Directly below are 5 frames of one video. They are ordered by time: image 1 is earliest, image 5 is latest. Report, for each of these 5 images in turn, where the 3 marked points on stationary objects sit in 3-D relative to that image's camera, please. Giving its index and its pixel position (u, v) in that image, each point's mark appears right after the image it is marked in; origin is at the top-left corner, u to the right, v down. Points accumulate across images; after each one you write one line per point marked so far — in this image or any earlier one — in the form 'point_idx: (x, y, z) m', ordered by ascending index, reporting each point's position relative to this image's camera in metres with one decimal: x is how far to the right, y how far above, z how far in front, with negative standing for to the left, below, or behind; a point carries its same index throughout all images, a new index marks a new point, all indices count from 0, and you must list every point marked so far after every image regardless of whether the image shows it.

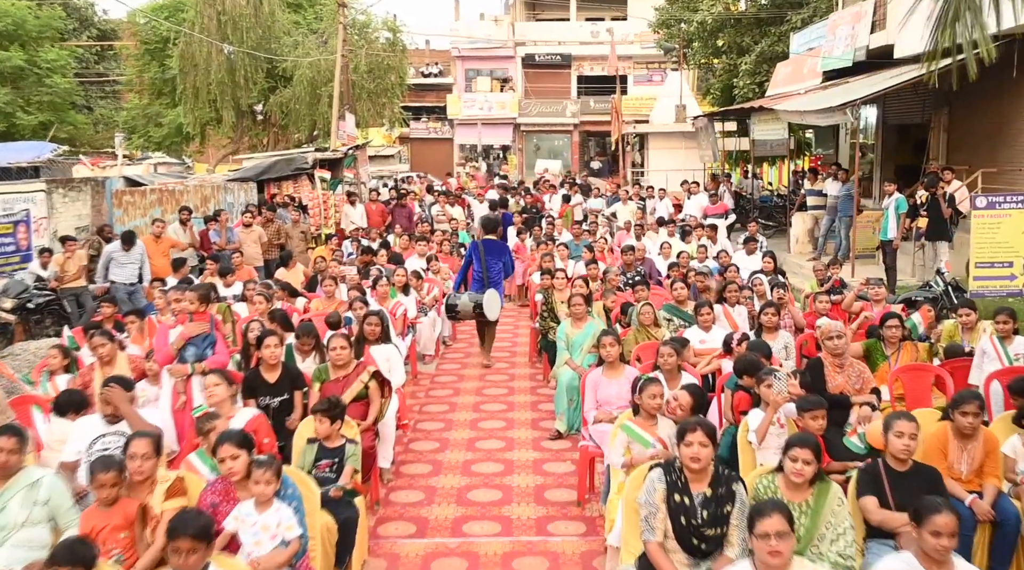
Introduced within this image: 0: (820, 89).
0: (+5.7, +3.6, +17.4) m
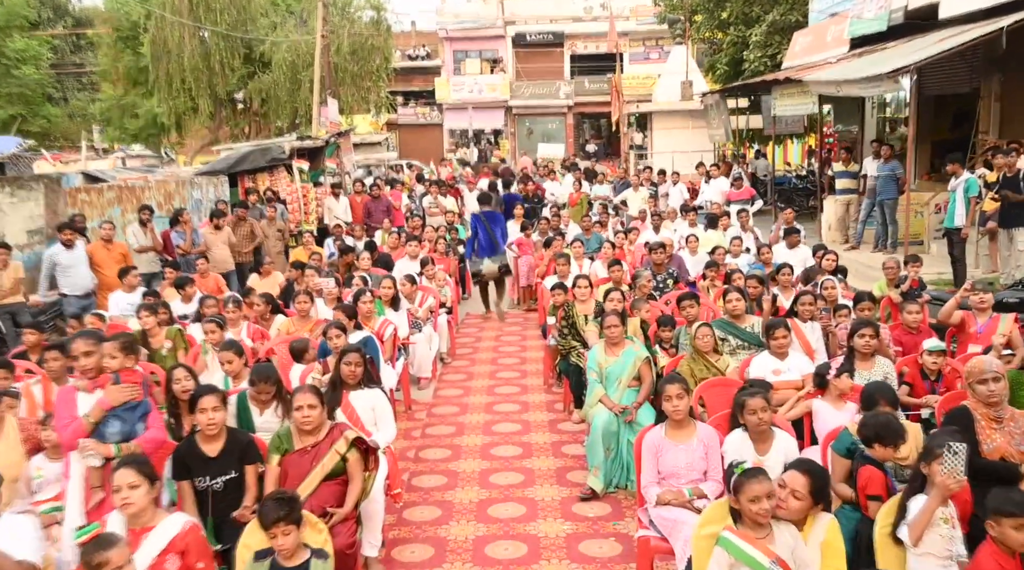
0: (+5.6, +3.7, +15.8) m
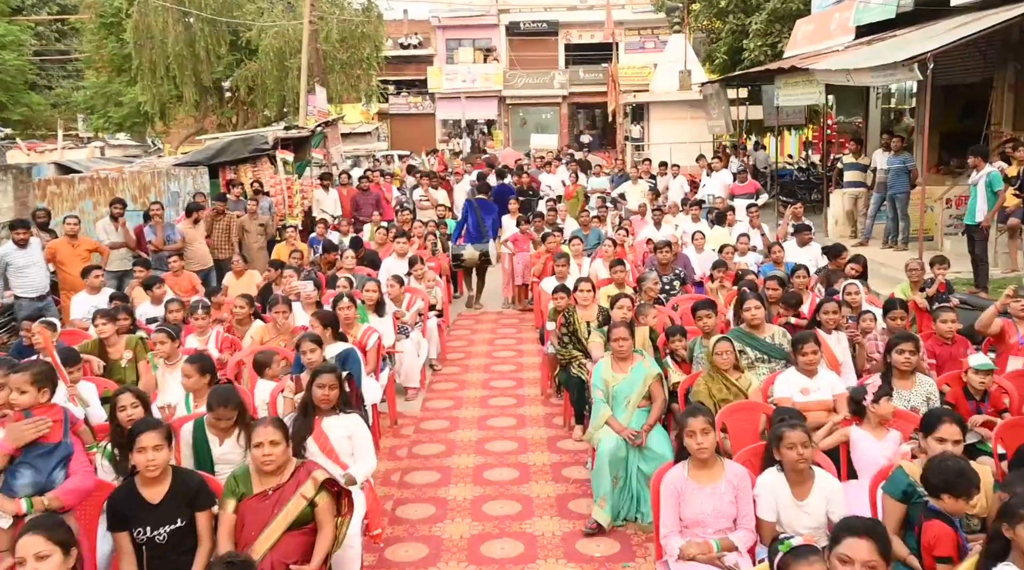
0: (+5.5, +3.8, +15.1) m
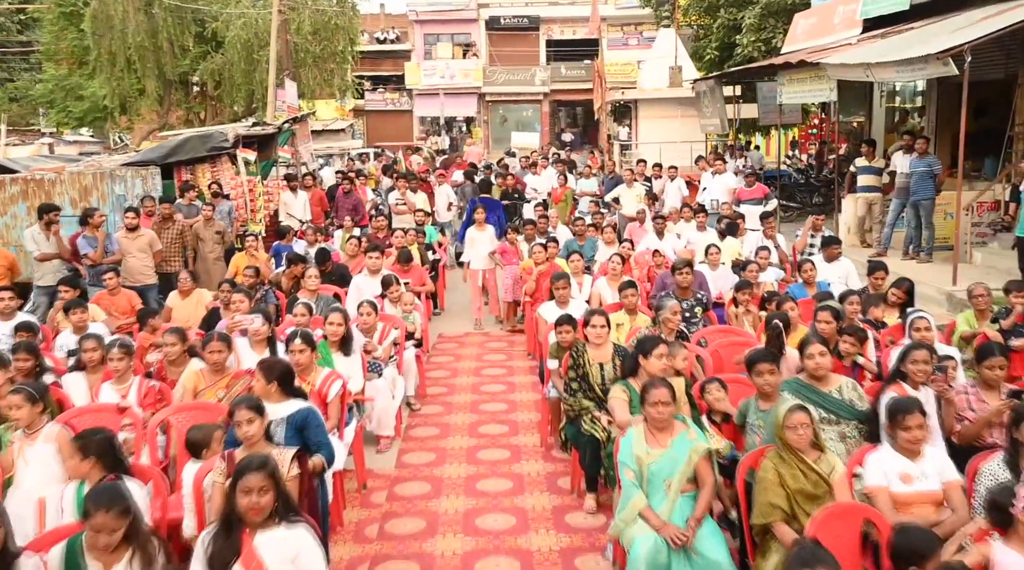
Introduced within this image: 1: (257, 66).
0: (+5.3, +3.6, +14.0) m
1: (-5.4, +4.6, +19.9) m
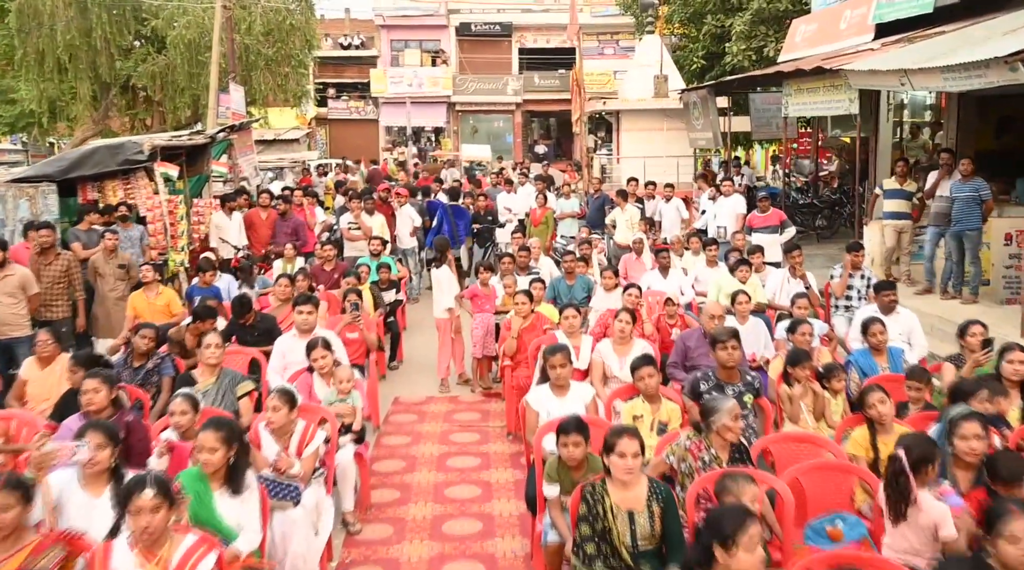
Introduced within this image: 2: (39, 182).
0: (+5.0, +3.1, +12.2) m
1: (-5.9, +4.1, +17.8) m
2: (-5.0, +1.1, +10.1) m
